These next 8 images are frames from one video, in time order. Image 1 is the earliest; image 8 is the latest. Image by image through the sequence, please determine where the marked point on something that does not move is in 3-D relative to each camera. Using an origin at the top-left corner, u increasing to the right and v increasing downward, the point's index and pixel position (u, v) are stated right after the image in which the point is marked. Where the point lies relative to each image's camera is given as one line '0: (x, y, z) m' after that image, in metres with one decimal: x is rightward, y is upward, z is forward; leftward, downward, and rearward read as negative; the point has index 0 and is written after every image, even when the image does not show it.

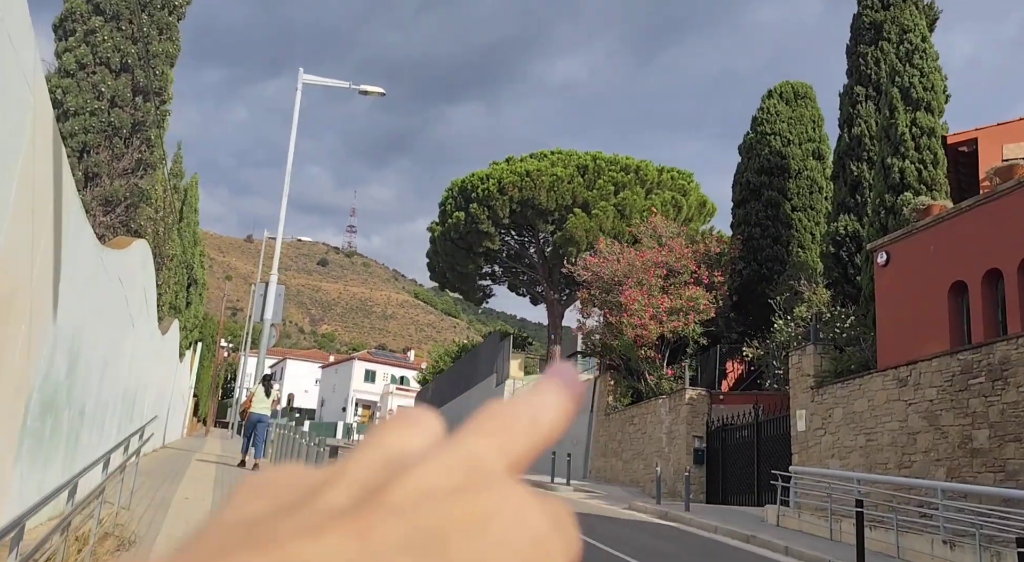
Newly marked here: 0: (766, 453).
0: (+5.5, -3.8, +17.5) m
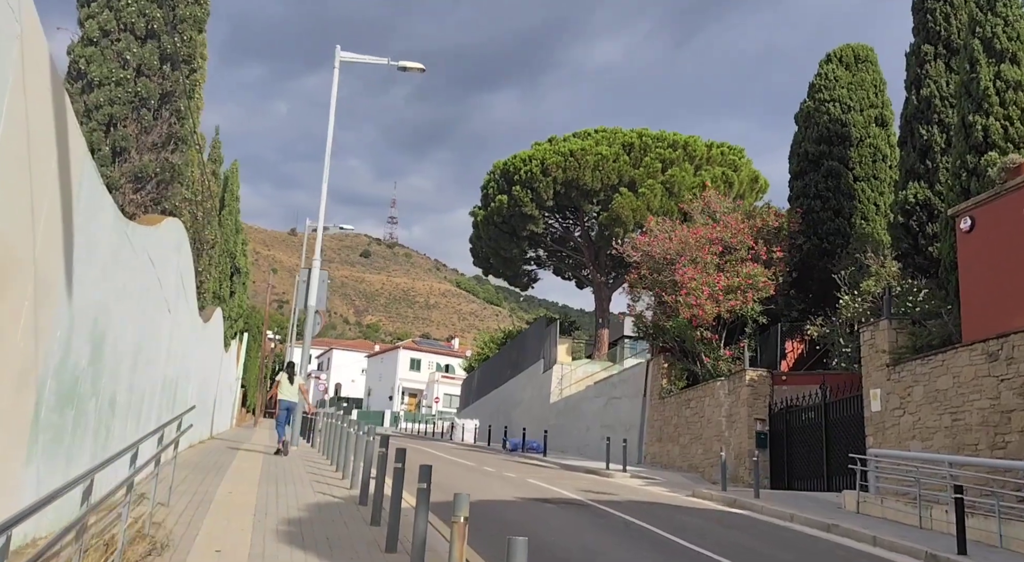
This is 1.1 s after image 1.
0: (+6.7, -3.2, +16.5) m
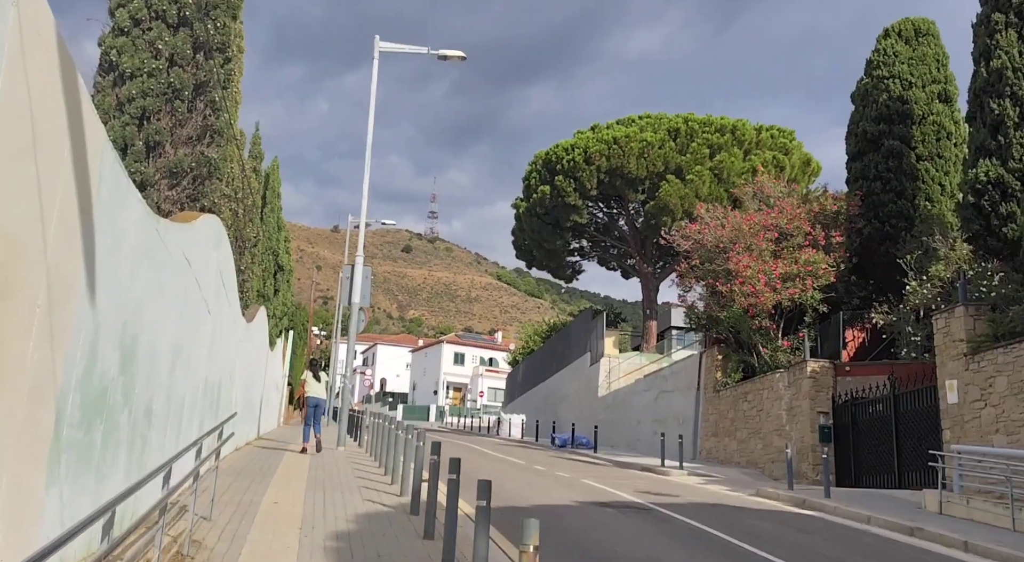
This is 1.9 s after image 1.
0: (+7.7, -2.9, +15.6) m
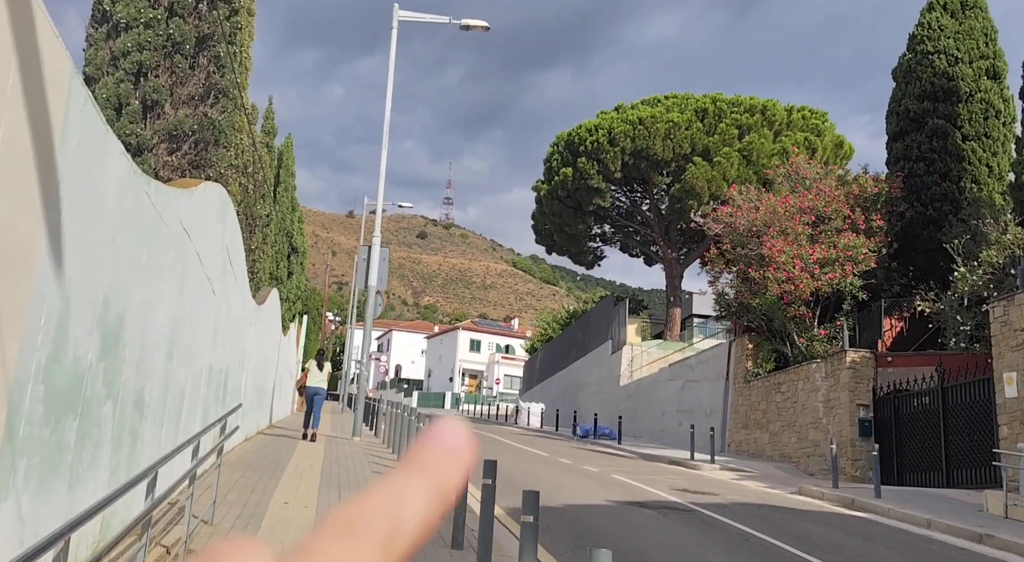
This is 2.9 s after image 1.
0: (+8.2, -2.6, +14.6) m
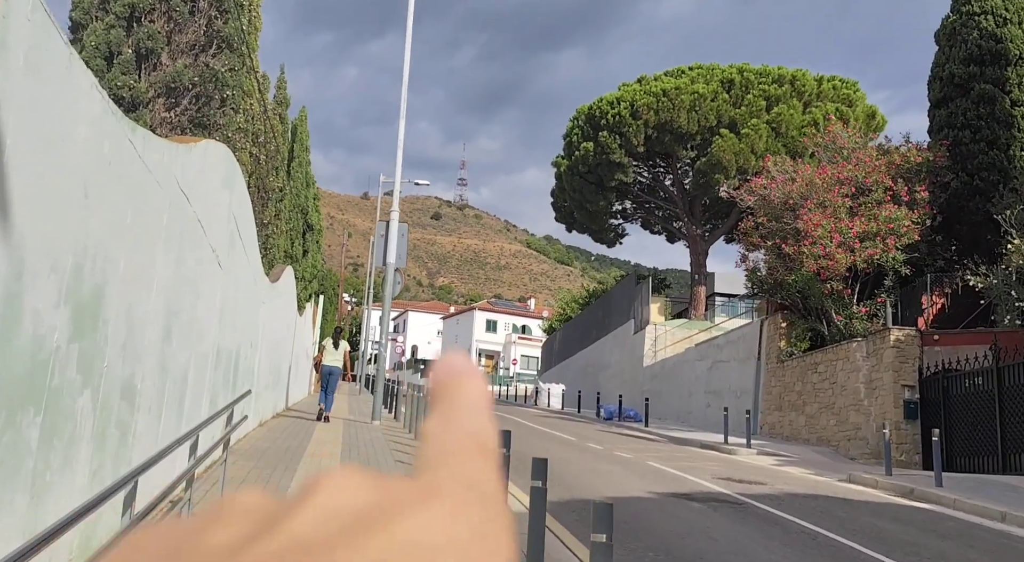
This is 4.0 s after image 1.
0: (+8.6, -2.2, +13.7) m
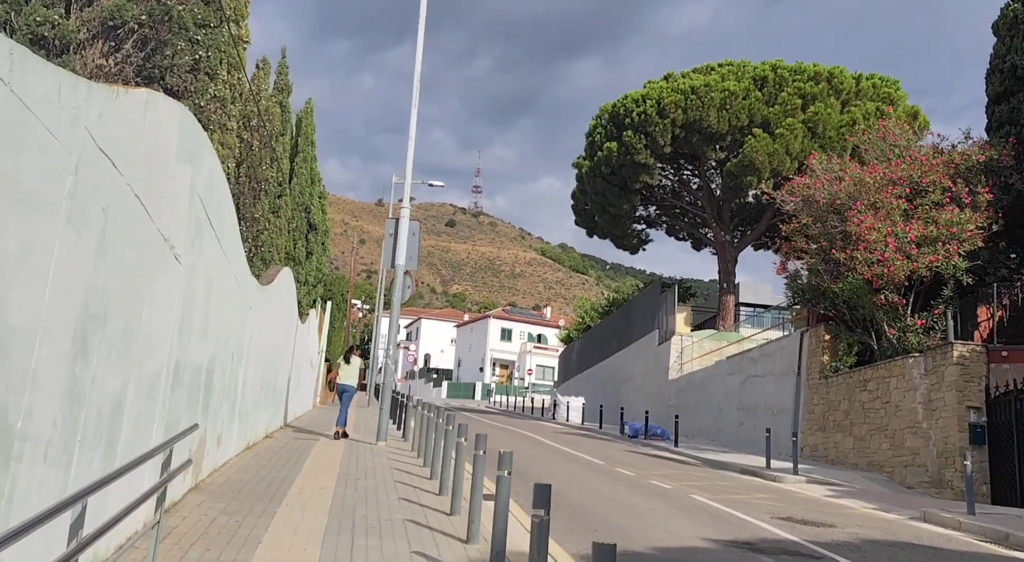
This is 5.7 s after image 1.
0: (+9.0, -2.3, +12.1) m
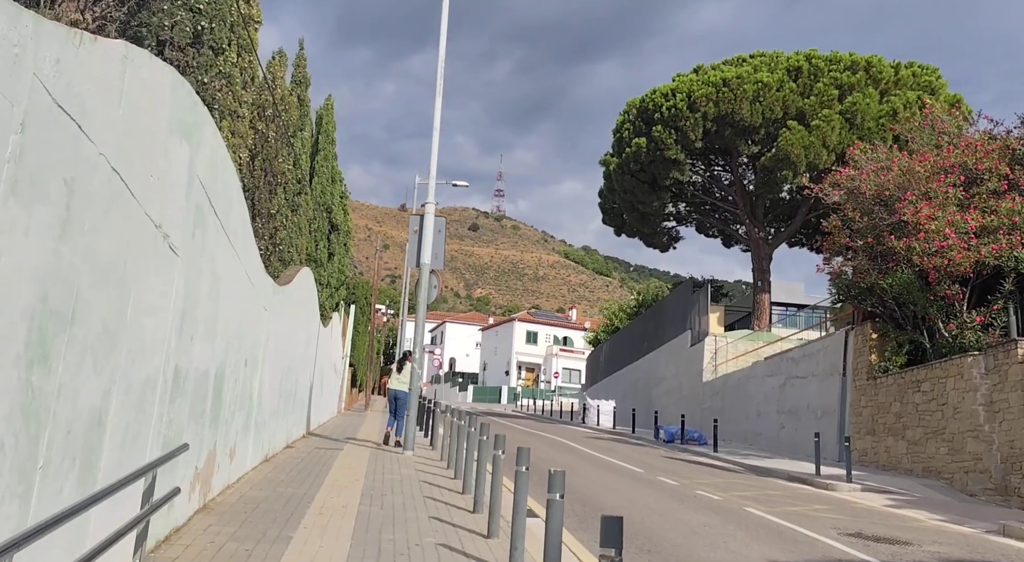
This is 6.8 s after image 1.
0: (+9.5, -2.2, +11.0) m
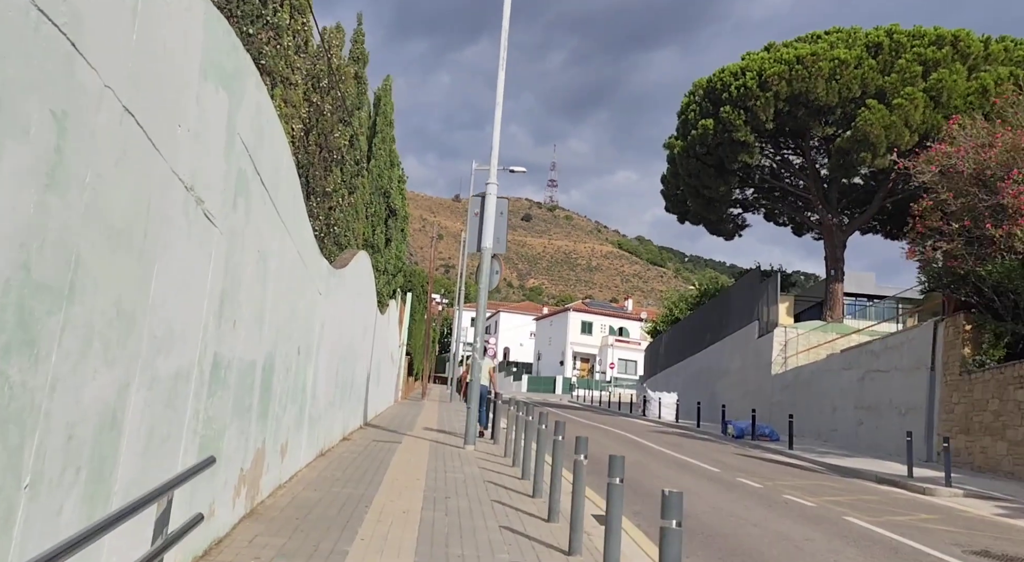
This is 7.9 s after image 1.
0: (+10.3, -2.0, +9.6) m
